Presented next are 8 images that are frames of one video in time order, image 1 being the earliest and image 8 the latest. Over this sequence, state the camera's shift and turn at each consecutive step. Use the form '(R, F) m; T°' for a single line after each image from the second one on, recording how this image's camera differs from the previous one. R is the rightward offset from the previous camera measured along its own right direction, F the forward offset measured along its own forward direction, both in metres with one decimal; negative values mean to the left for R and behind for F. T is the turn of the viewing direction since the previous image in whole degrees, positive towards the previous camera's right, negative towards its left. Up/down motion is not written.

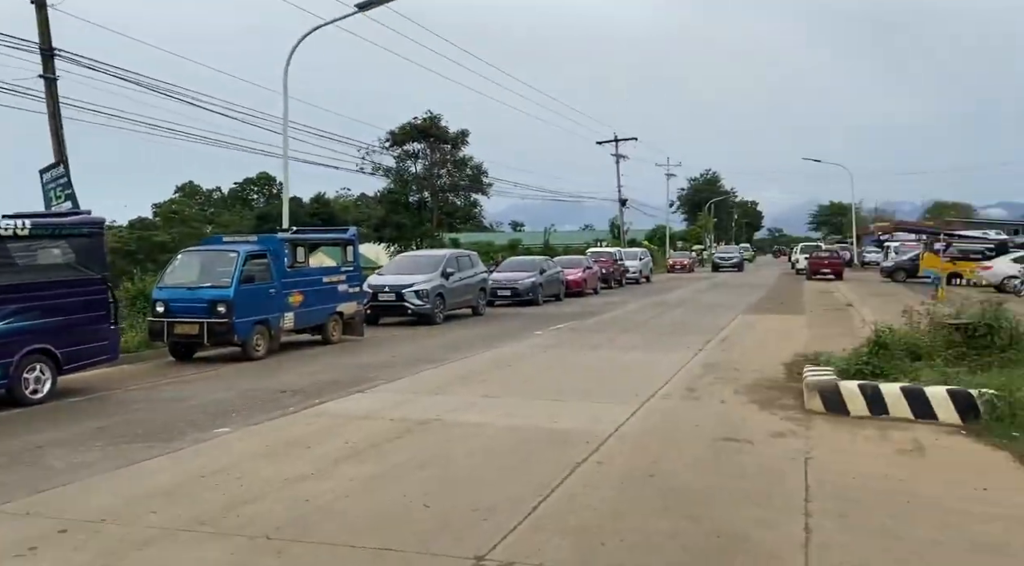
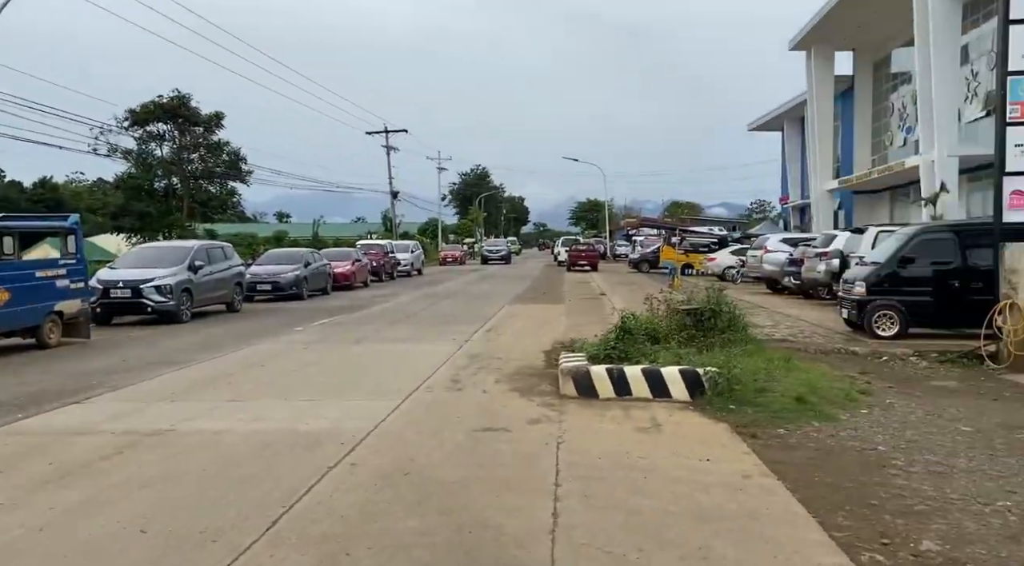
(+0.1, +0.1) m; +16°
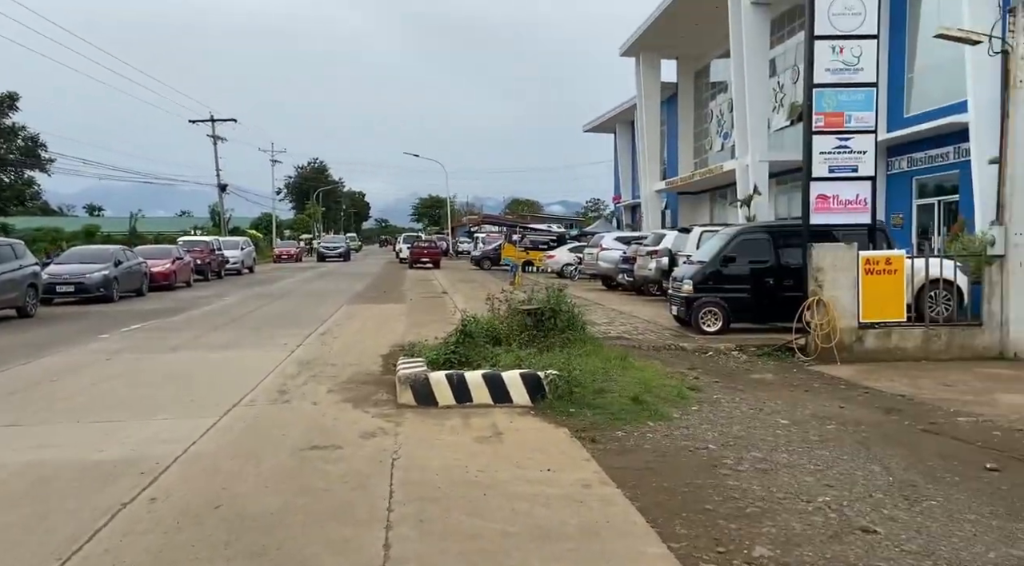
(+0.1, +0.3) m; +11°
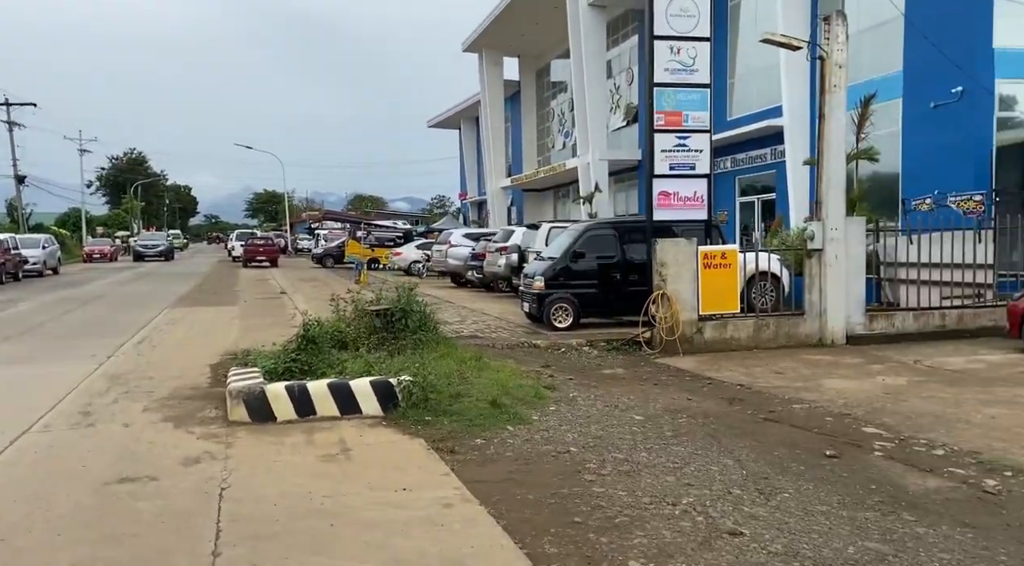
(0.0, +0.5) m; +11°
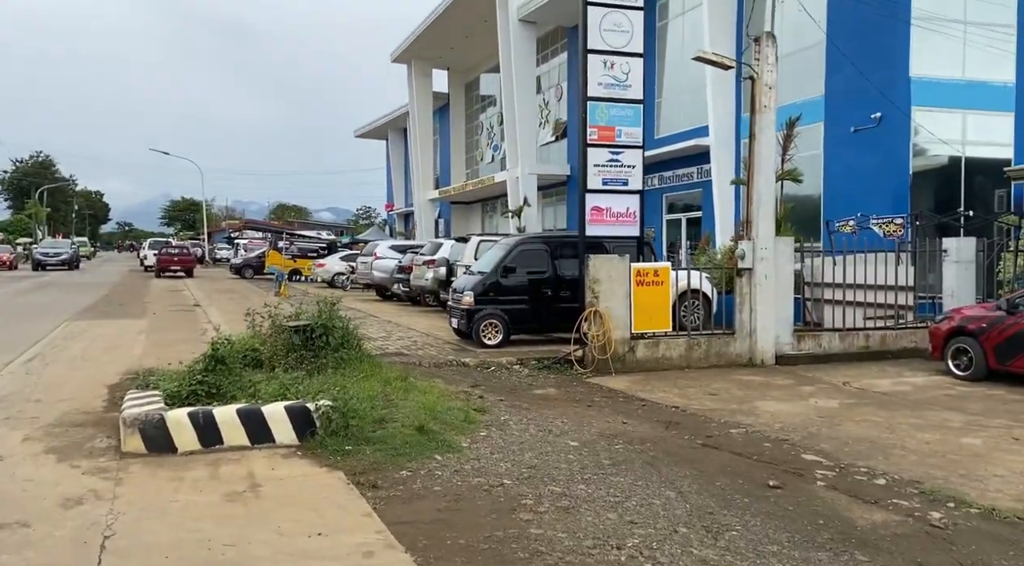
(0.0, +0.4) m; +5°
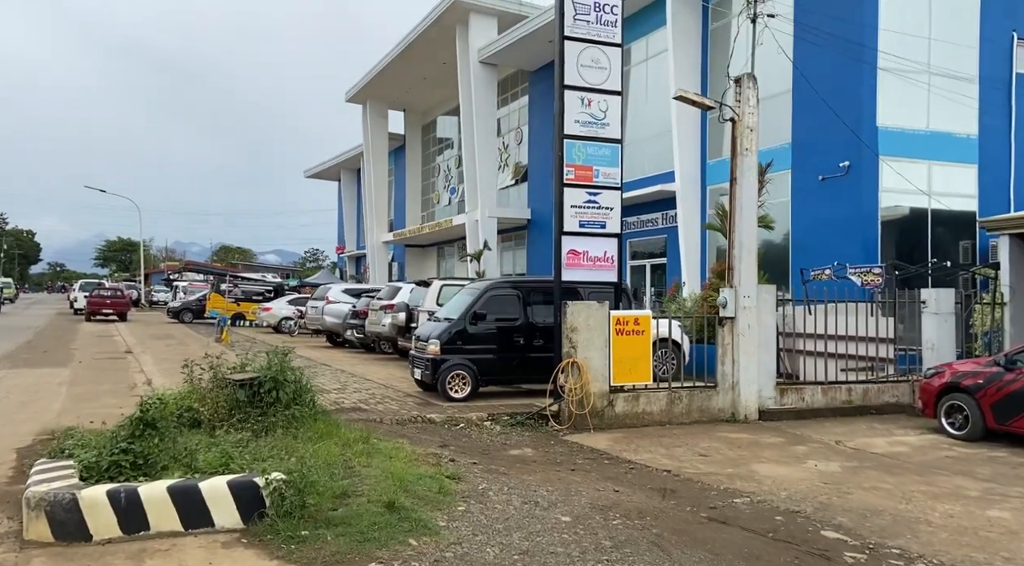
(-0.3, +0.8) m; +3°
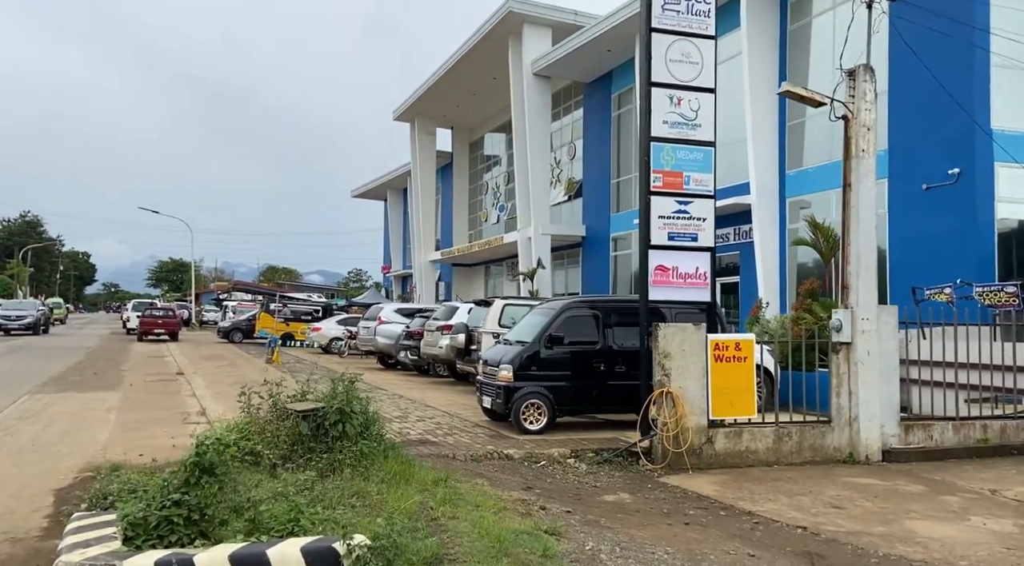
(-0.6, +1.2) m; -3°
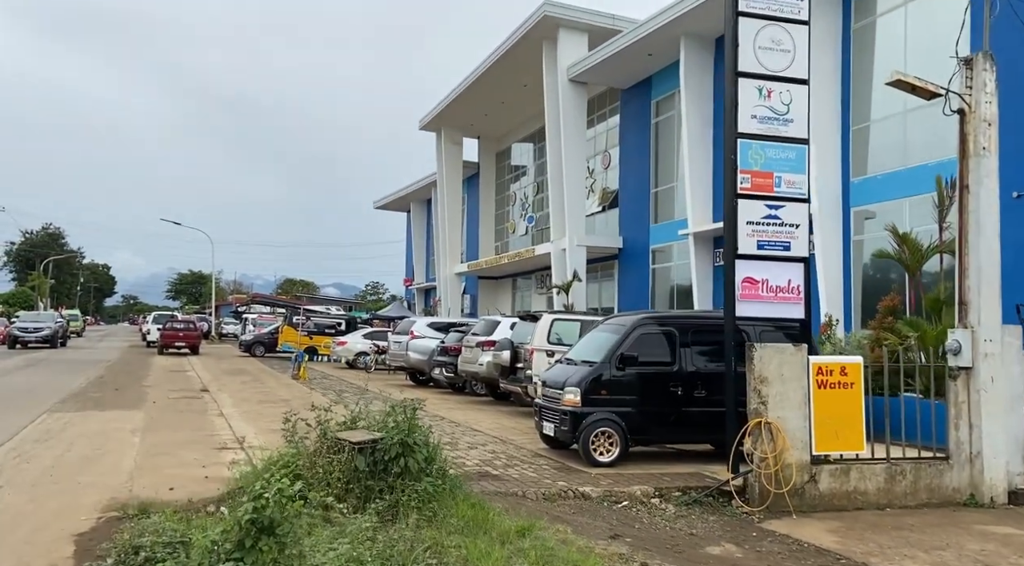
(-0.6, +1.1) m; -1°
